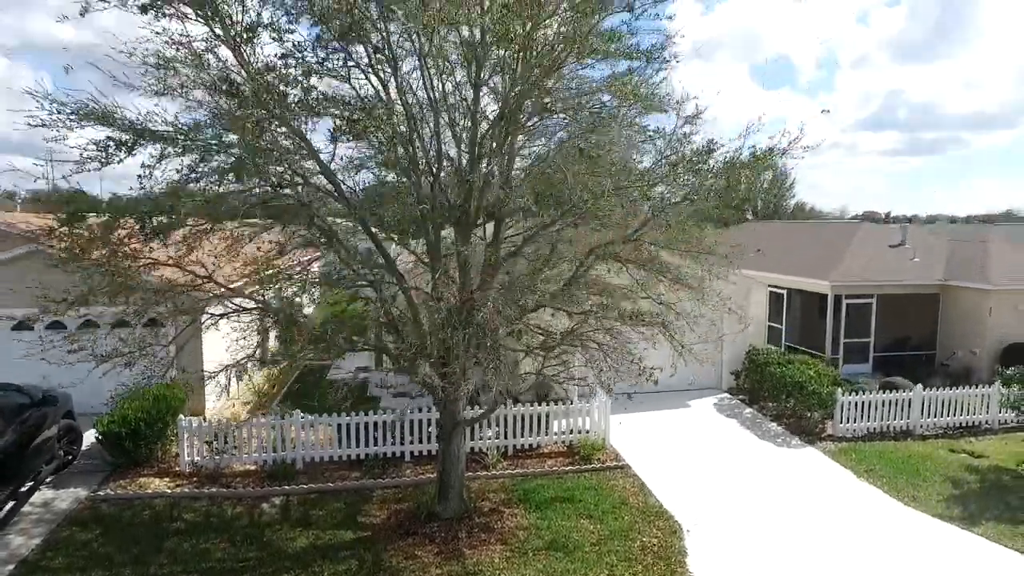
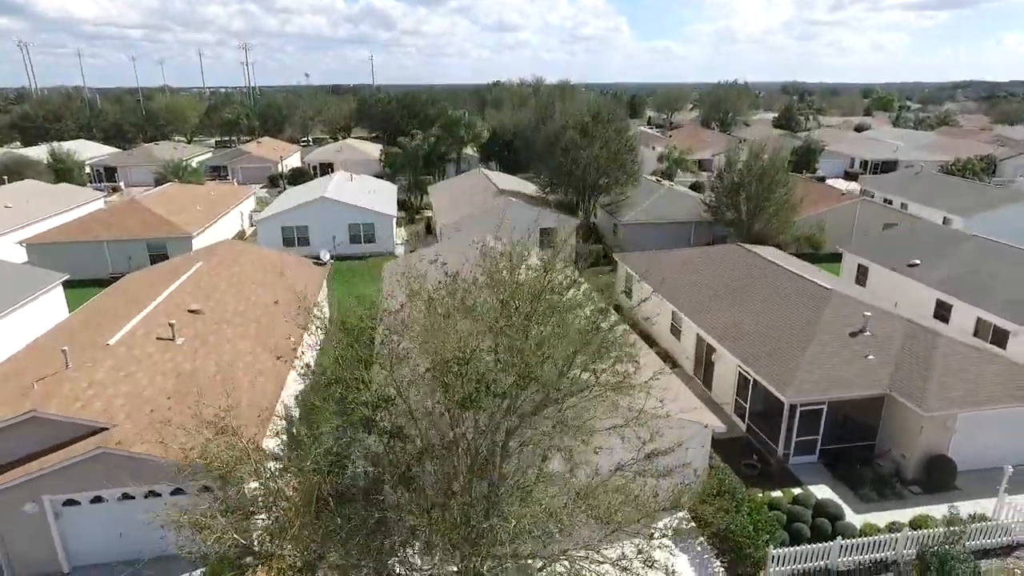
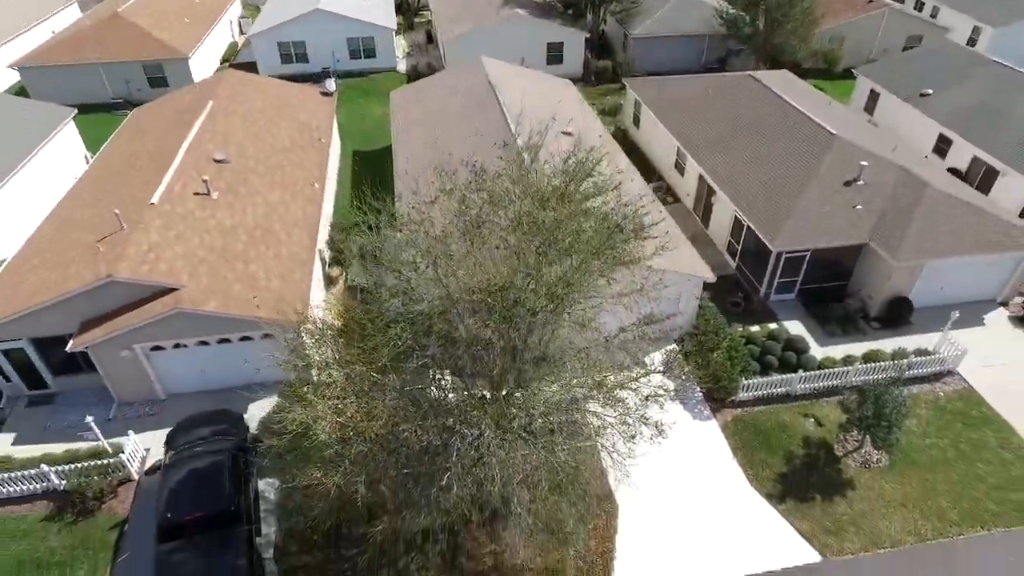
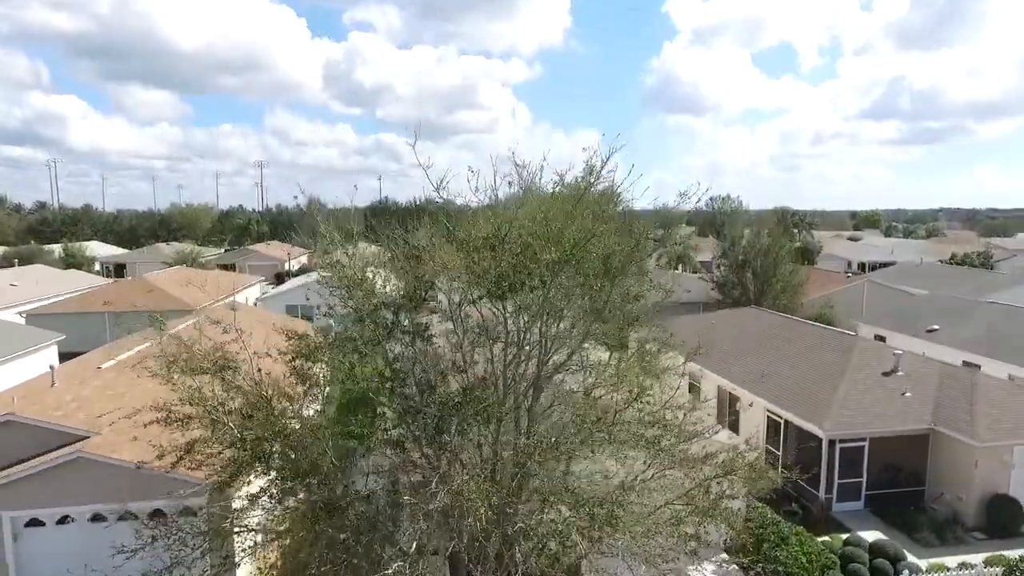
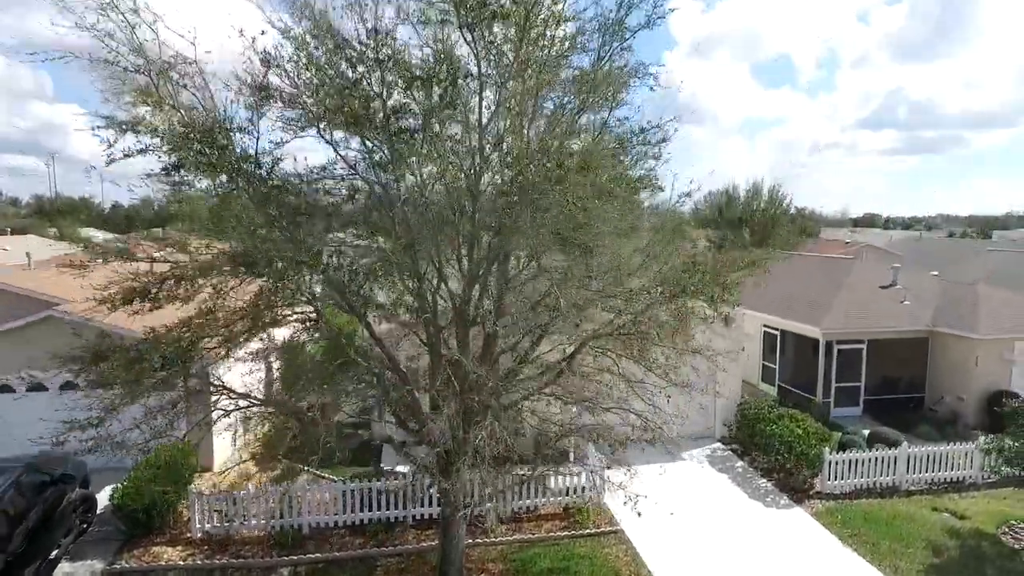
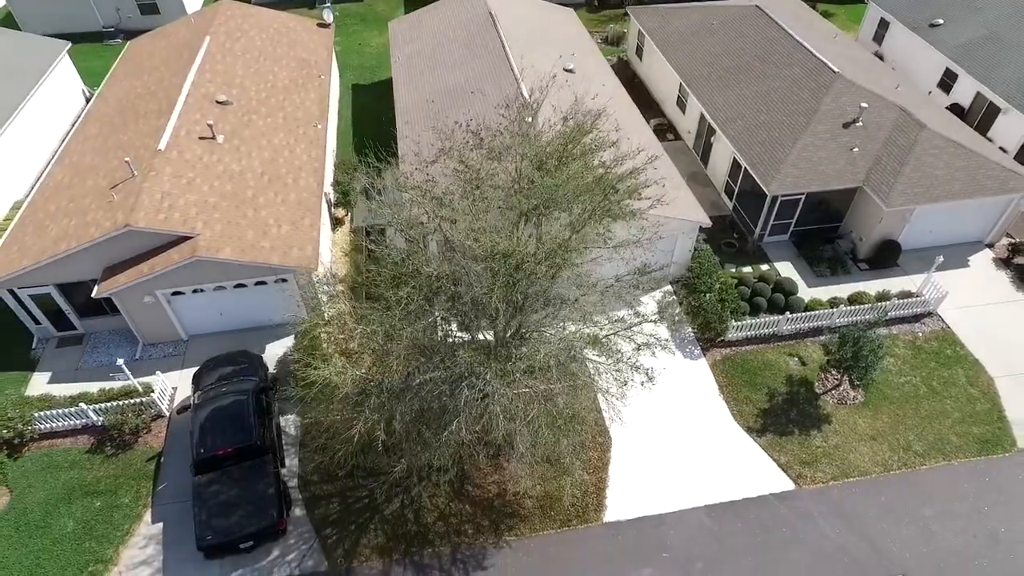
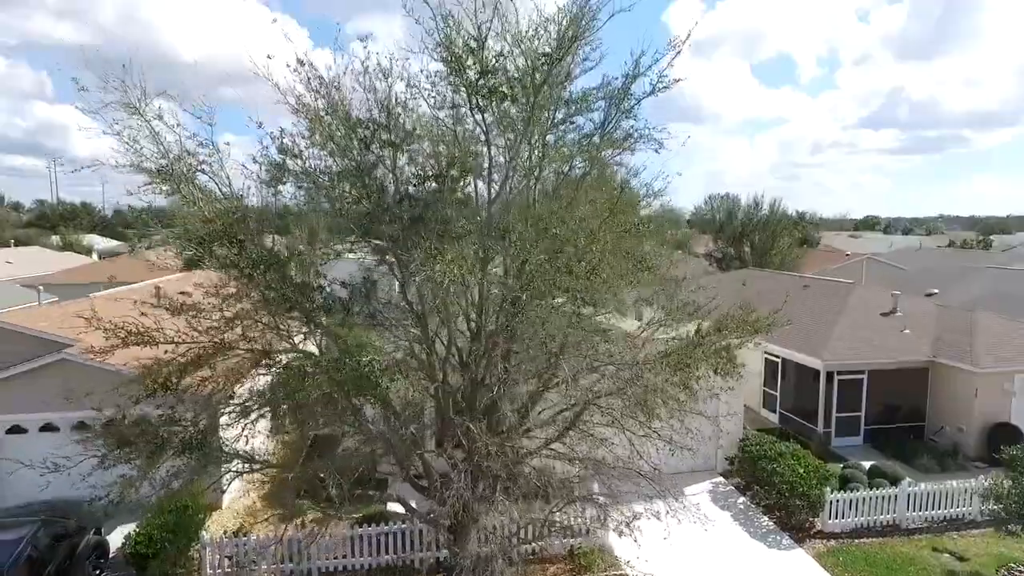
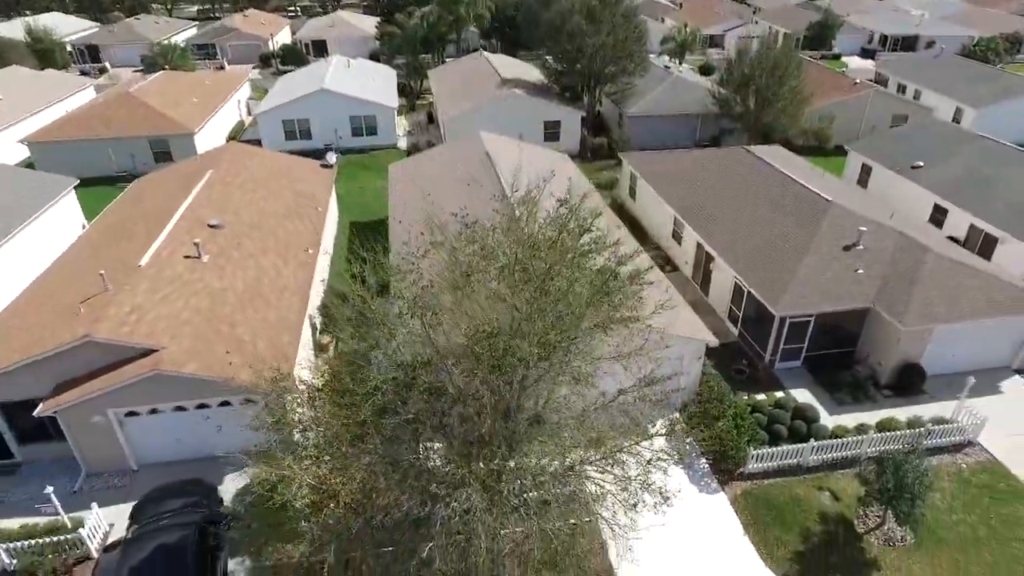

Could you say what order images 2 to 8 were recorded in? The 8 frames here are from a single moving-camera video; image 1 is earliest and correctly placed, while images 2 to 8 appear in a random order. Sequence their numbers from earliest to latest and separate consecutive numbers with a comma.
5, 7, 4, 2, 8, 3, 6
